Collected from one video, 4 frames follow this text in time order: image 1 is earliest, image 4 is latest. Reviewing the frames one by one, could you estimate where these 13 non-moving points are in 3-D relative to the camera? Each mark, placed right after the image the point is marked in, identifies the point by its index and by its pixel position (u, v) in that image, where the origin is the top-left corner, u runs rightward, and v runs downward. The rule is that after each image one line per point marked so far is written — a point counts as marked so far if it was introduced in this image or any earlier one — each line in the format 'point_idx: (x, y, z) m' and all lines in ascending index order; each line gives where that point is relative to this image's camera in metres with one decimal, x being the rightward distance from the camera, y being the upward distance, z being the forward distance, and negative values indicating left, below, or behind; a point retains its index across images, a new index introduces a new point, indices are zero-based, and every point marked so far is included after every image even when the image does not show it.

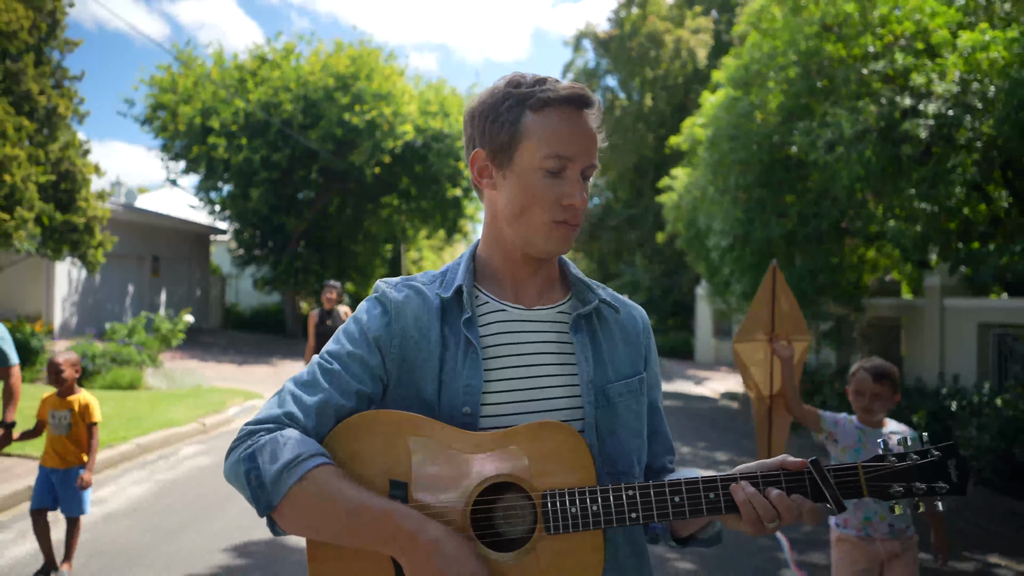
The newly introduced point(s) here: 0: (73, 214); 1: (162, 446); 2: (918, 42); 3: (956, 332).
0: (-6.7, +1.1, +12.1) m
1: (-3.8, -1.7, +8.5) m
2: (+4.7, +2.8, +9.2) m
3: (+5.5, -0.6, +9.8) m
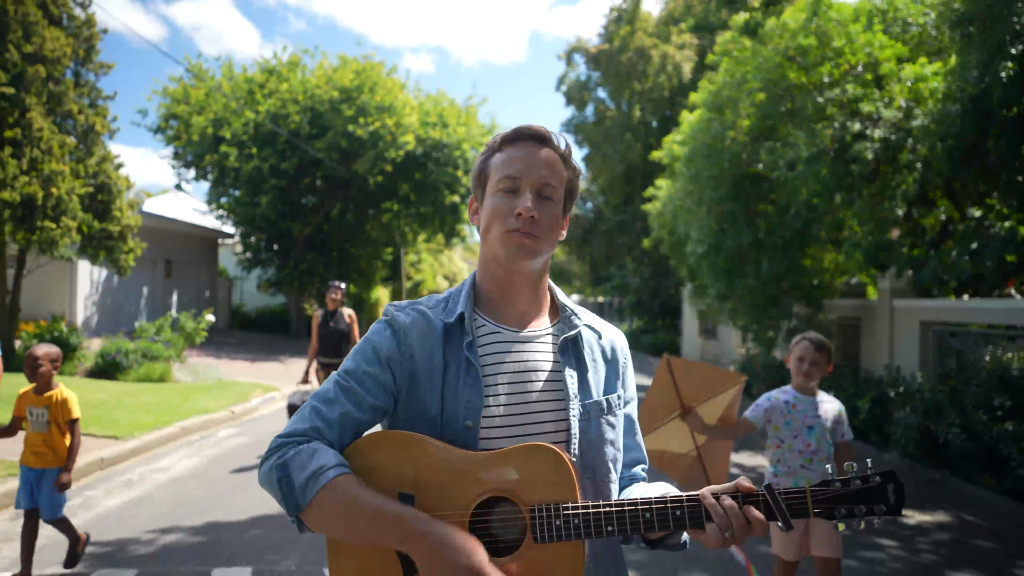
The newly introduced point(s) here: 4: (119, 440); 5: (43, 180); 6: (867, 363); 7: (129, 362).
0: (-6.8, +1.1, +13.2) m
1: (-3.8, -1.7, +9.7) m
2: (+4.7, +2.8, +10.4) m
3: (+5.5, -0.6, +11.1) m
4: (-4.1, -1.6, +8.1) m
5: (-6.9, +1.6, +11.6) m
6: (+5.5, -1.2, +12.2) m
7: (-6.3, -1.2, +13.0) m
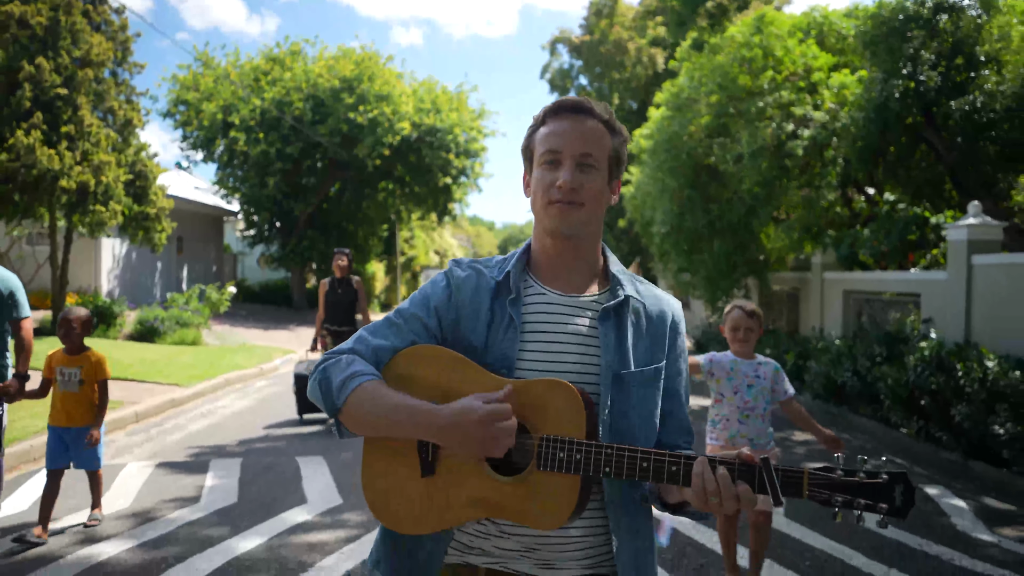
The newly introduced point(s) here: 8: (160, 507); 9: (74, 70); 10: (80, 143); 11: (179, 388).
0: (-7.0, +1.6, +15.0) m
1: (-4.0, -1.4, +11.6) m
2: (+4.5, +3.2, +12.2) m
3: (+5.3, -0.2, +13.0) m
4: (-4.2, -1.3, +10.0) m
5: (-7.1, +2.0, +13.3) m
6: (+5.3, -0.7, +14.2) m
7: (-6.5, -0.8, +14.8) m
8: (-2.1, -1.3, +4.7) m
9: (-7.3, +3.6, +13.1) m
10: (-7.2, +2.4, +13.1) m
11: (-4.2, -1.3, +9.9) m
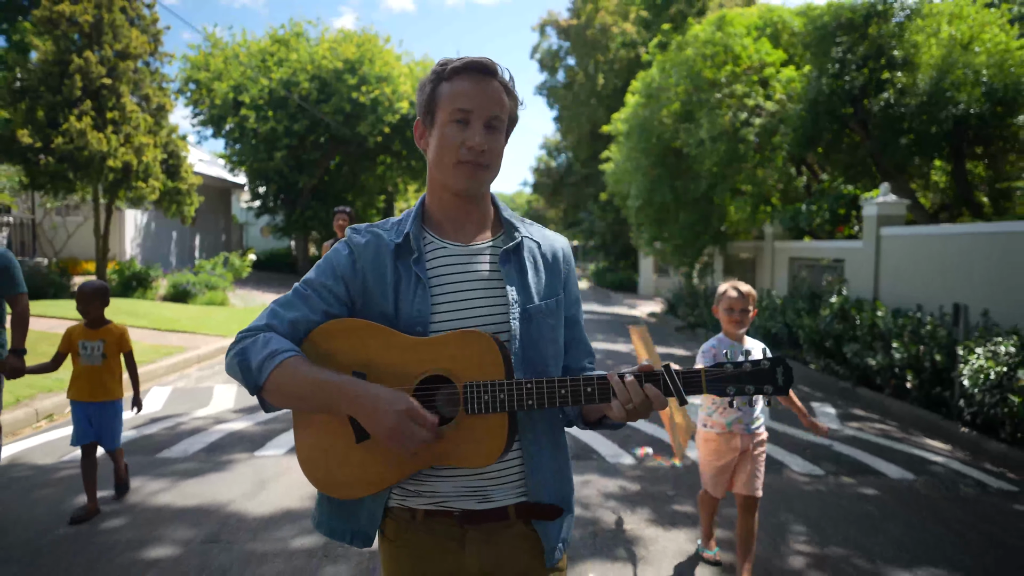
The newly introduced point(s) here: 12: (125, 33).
0: (-7.2, +2.3, +16.8) m
1: (-4.1, -0.8, +13.5) m
2: (+4.3, +3.8, +14.1) m
3: (+5.1, +0.4, +15.0) m
4: (-4.3, -0.8, +11.9) m
5: (-7.3, +2.6, +15.1) m
6: (+5.1, 0.0, +16.2) m
7: (-6.7, -0.1, +16.7) m
8: (-2.2, -1.0, +6.7) m
9: (-7.5, +4.3, +14.8) m
10: (-7.3, +3.0, +14.8) m
11: (-4.3, -0.8, +11.9) m
12: (-7.4, +4.9, +15.0) m
